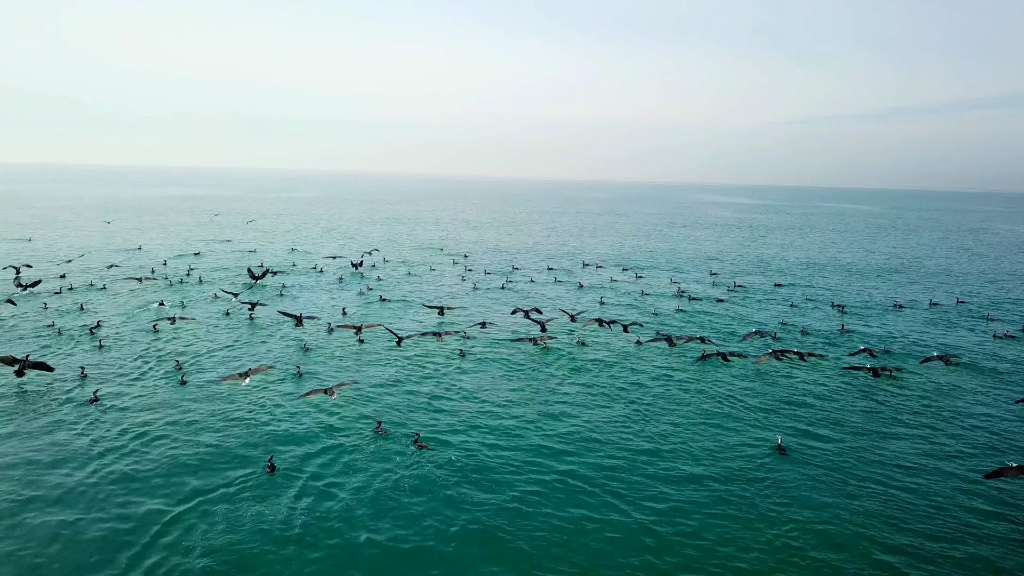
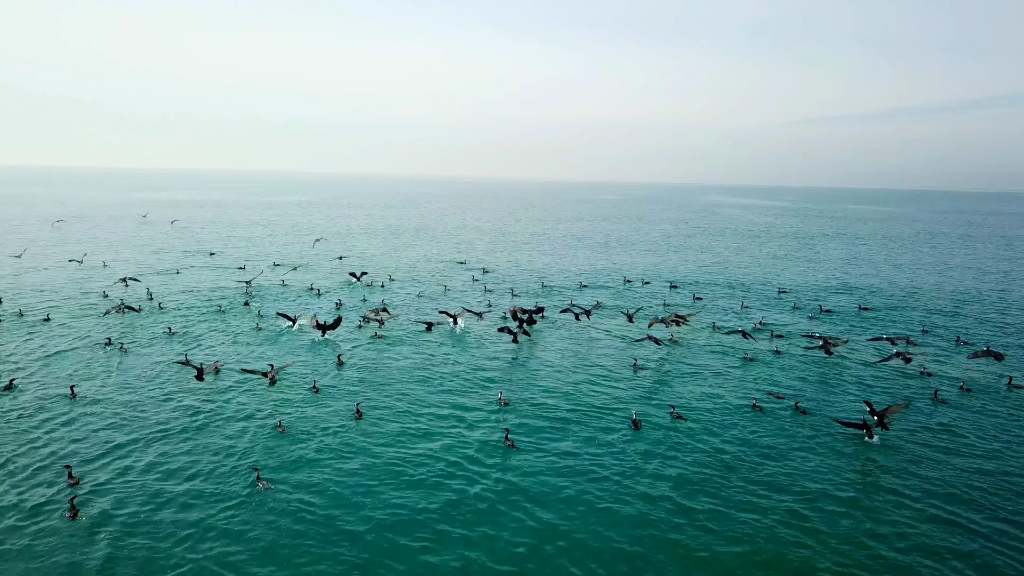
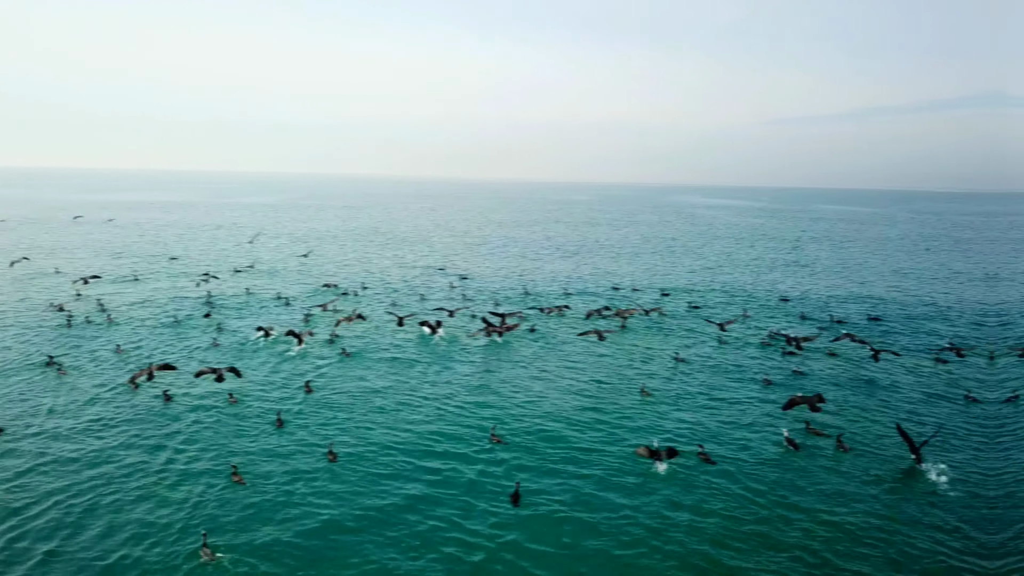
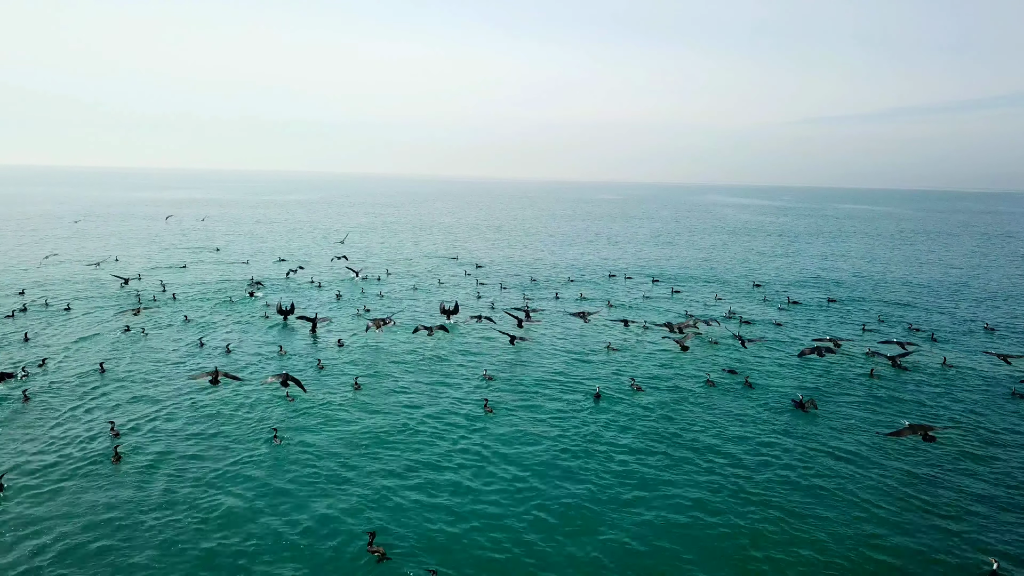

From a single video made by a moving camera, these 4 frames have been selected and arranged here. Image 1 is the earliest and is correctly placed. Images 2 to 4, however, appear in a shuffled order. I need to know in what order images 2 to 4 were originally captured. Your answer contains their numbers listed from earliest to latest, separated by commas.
4, 2, 3
